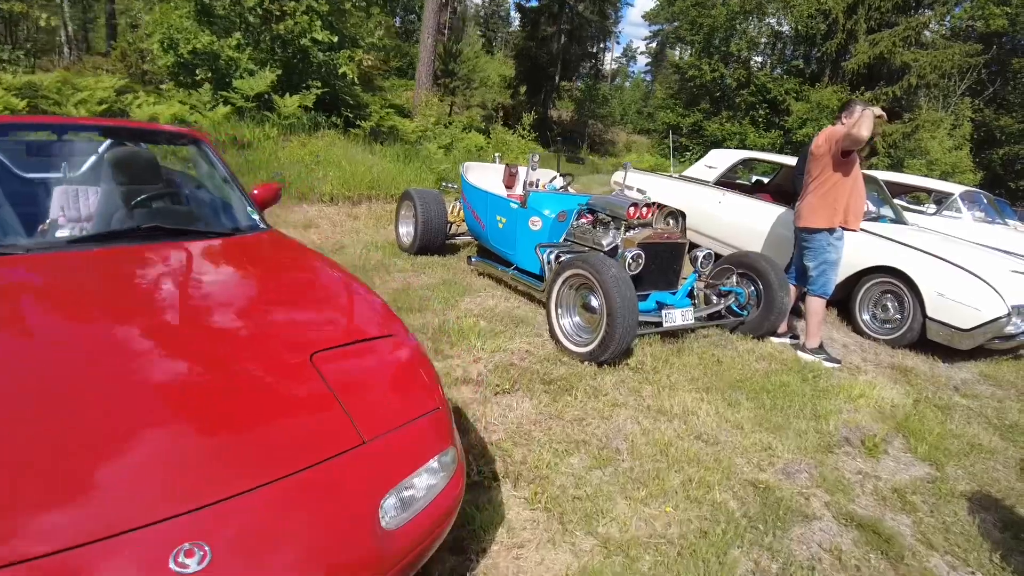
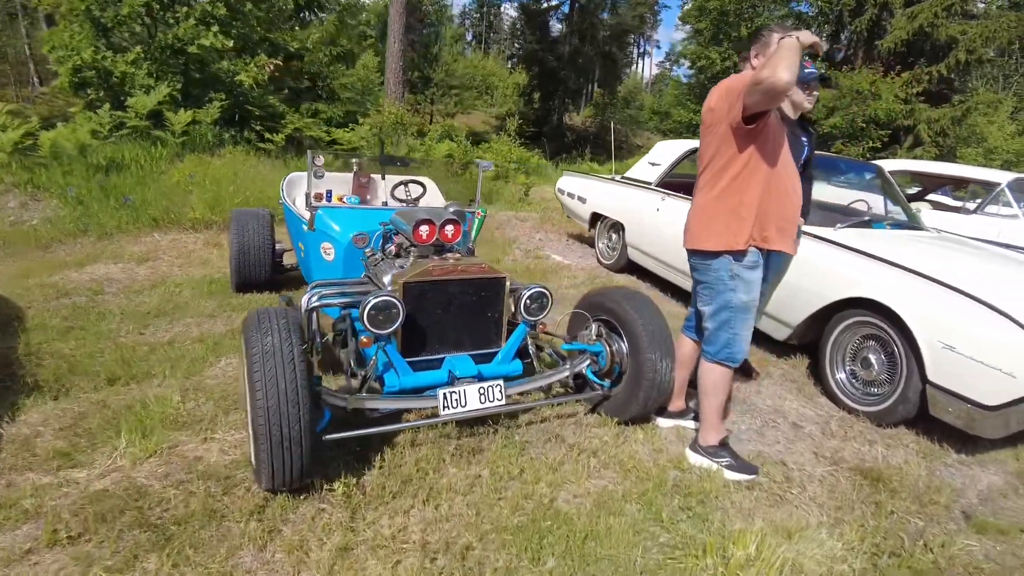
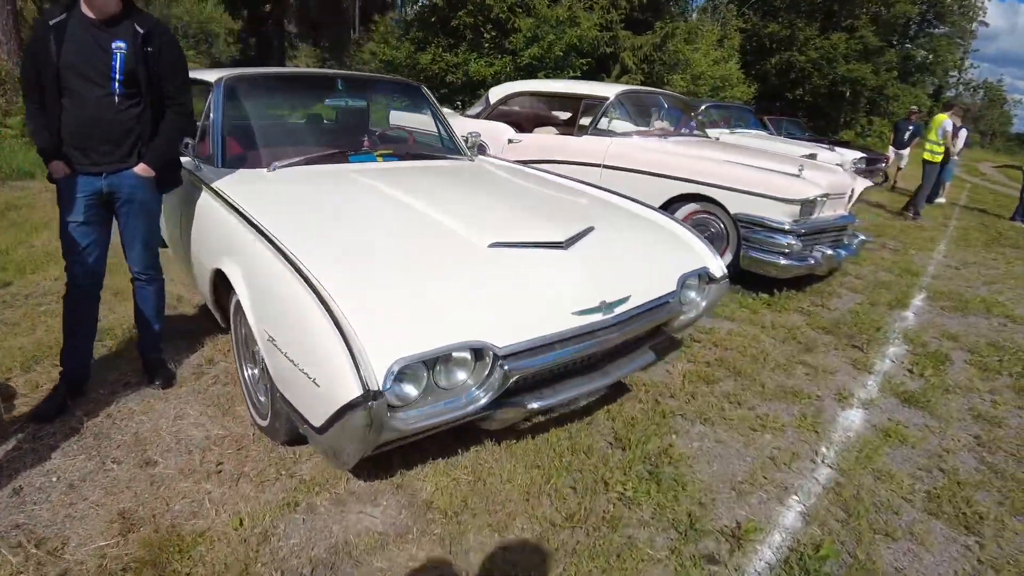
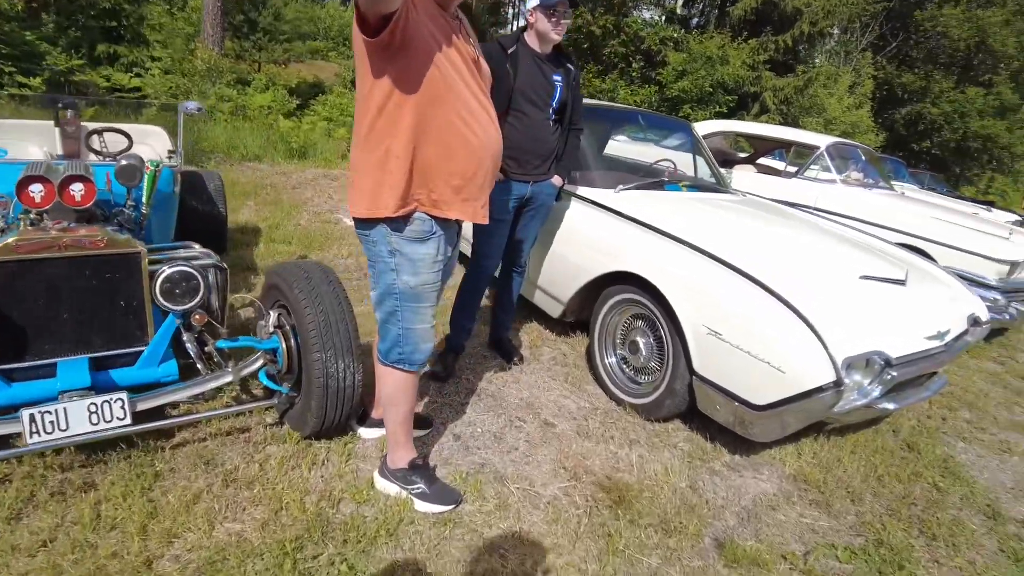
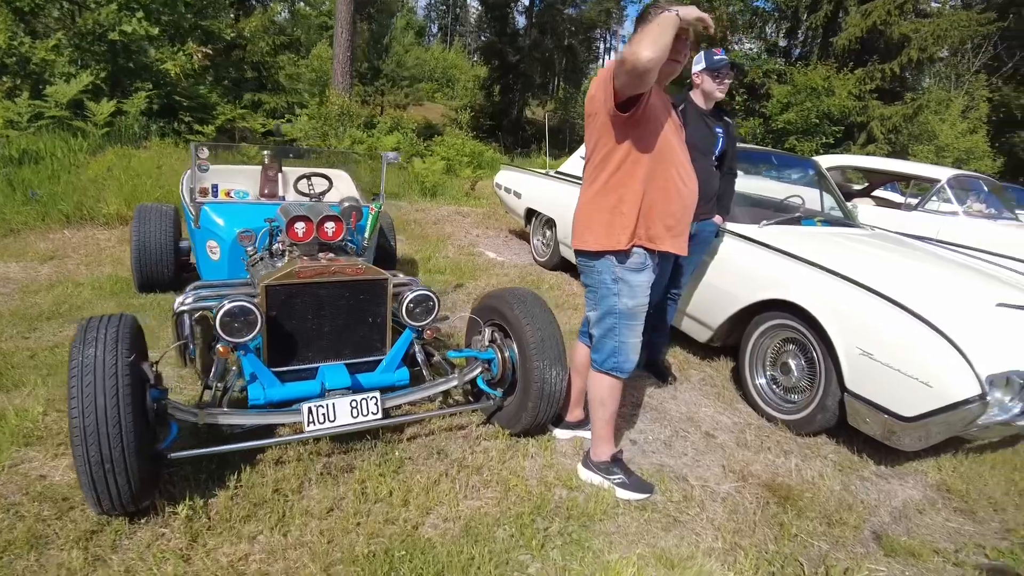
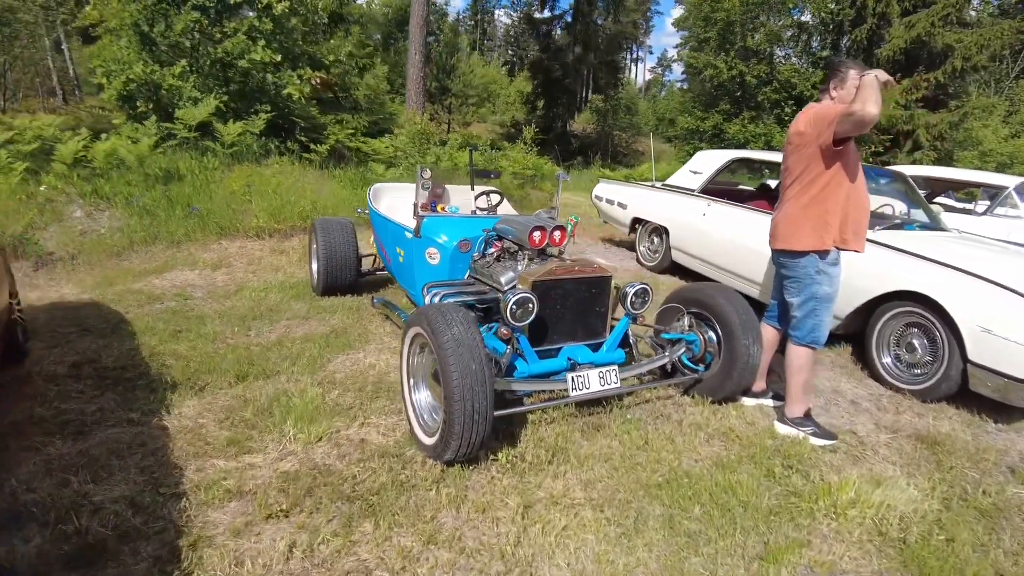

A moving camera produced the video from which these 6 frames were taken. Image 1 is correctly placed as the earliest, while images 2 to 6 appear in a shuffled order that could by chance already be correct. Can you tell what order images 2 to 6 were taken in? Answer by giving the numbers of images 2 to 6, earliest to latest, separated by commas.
6, 2, 5, 4, 3
